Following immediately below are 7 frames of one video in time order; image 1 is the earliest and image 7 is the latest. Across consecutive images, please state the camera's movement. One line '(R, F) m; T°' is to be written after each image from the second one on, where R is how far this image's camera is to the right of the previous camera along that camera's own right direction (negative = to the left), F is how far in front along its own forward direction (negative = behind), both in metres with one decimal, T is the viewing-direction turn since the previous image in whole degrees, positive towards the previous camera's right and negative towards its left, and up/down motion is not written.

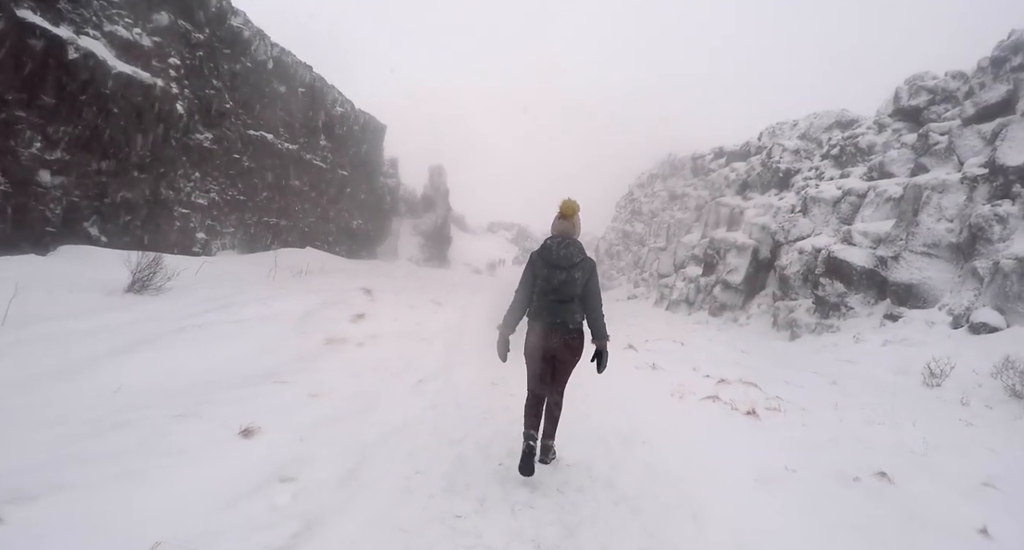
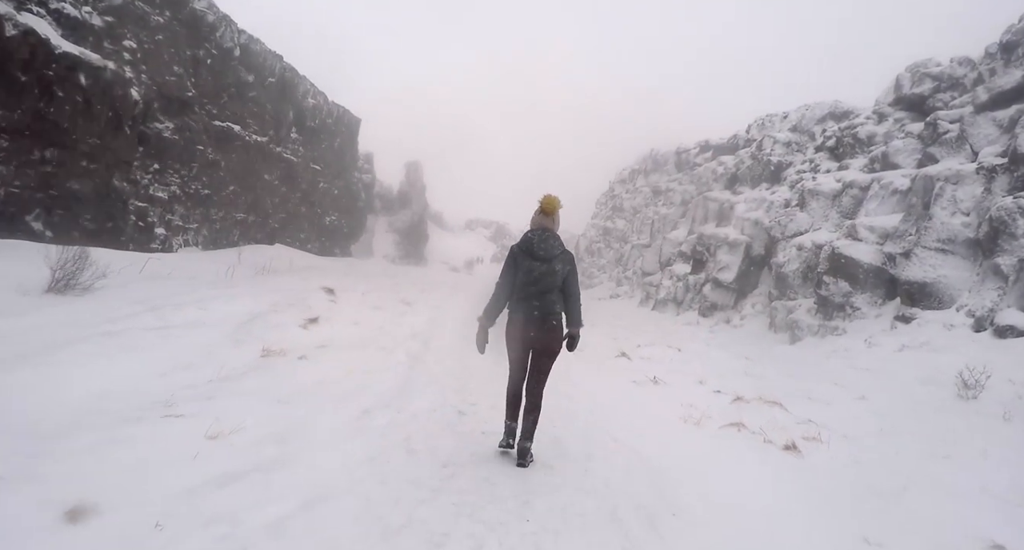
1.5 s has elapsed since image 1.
(+0.1, +1.3) m; +2°
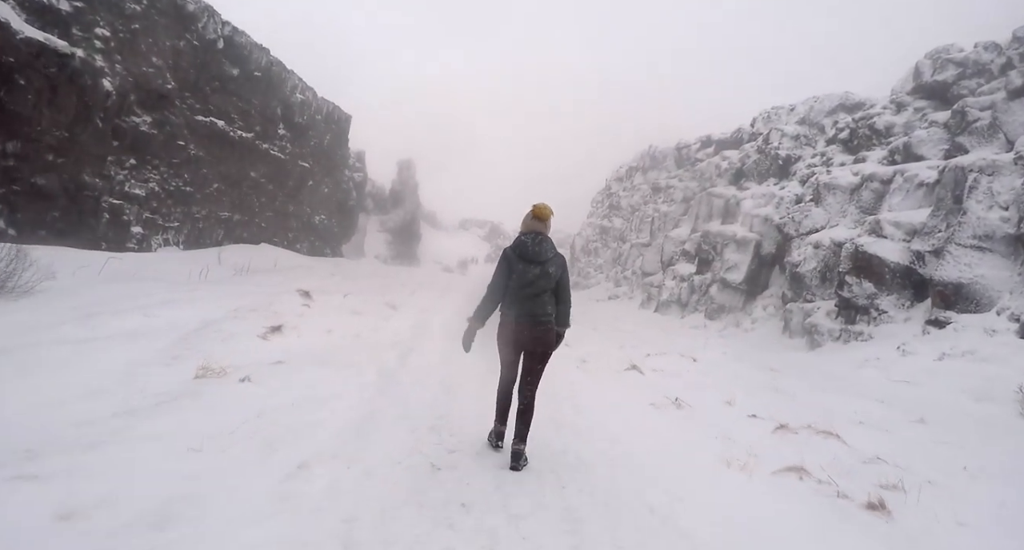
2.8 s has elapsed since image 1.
(0.0, +1.1) m; +1°
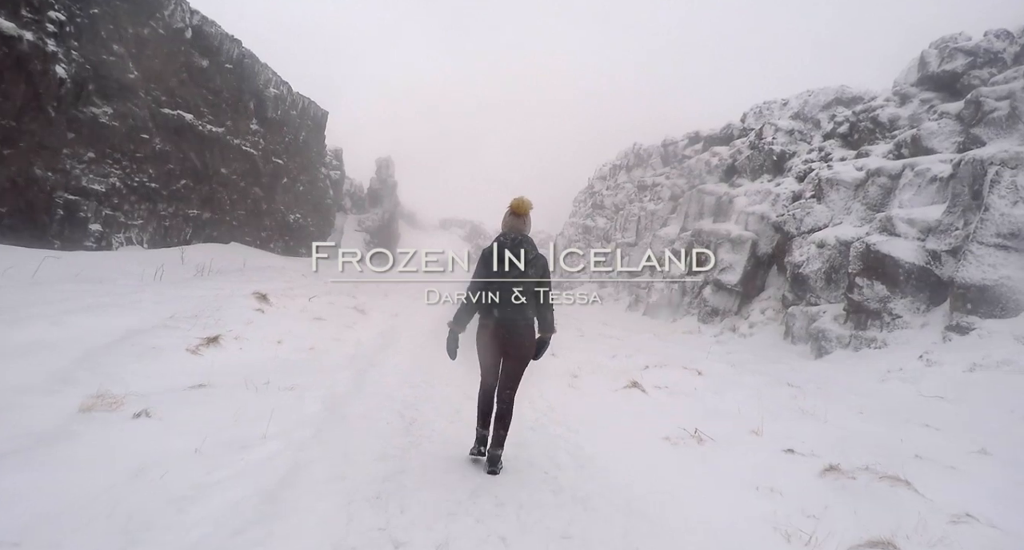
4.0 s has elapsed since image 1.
(0.0, +1.1) m; +2°
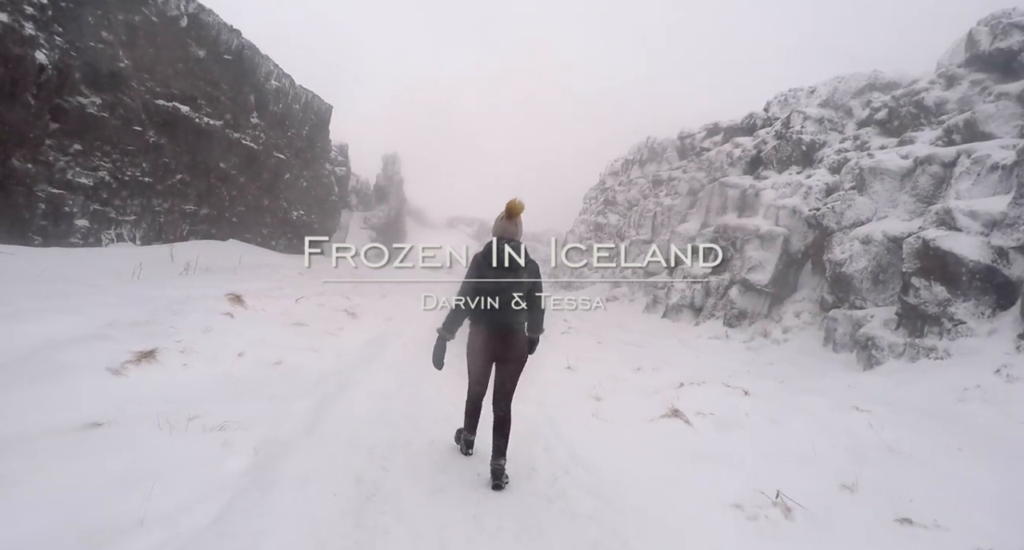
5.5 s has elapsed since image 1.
(0.0, +1.2) m; 0°
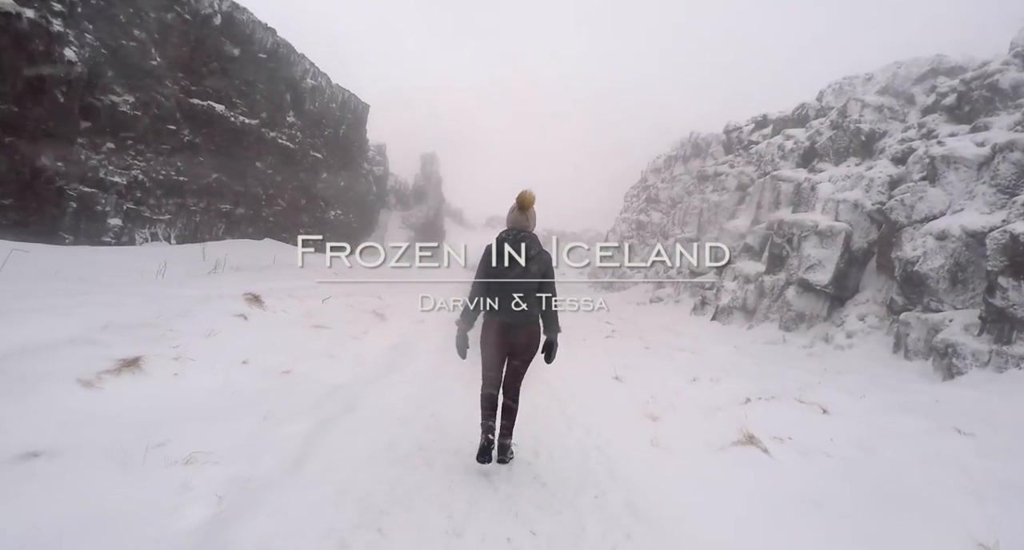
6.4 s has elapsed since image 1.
(-0.3, +0.6) m; -2°
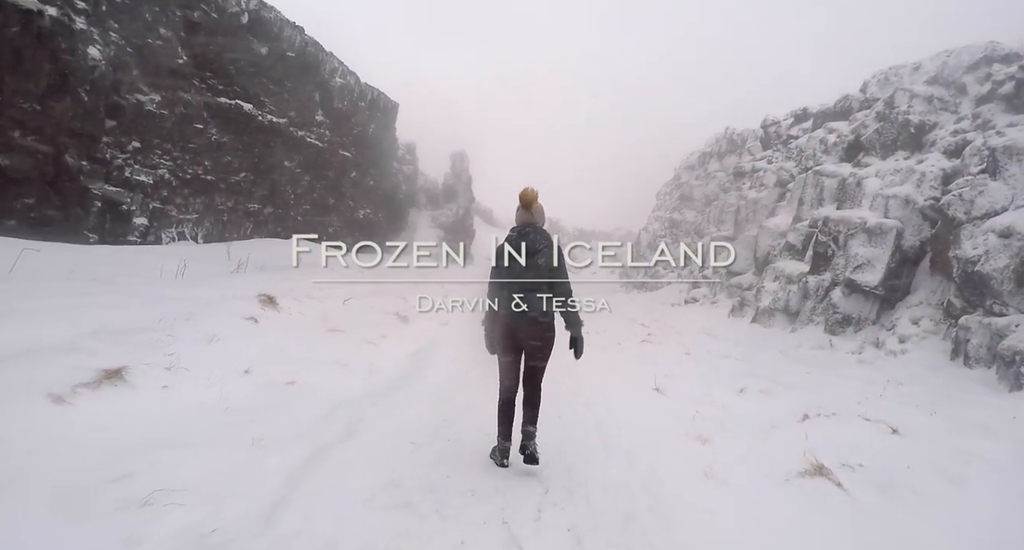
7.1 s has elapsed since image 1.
(-0.2, +0.4) m; -2°
